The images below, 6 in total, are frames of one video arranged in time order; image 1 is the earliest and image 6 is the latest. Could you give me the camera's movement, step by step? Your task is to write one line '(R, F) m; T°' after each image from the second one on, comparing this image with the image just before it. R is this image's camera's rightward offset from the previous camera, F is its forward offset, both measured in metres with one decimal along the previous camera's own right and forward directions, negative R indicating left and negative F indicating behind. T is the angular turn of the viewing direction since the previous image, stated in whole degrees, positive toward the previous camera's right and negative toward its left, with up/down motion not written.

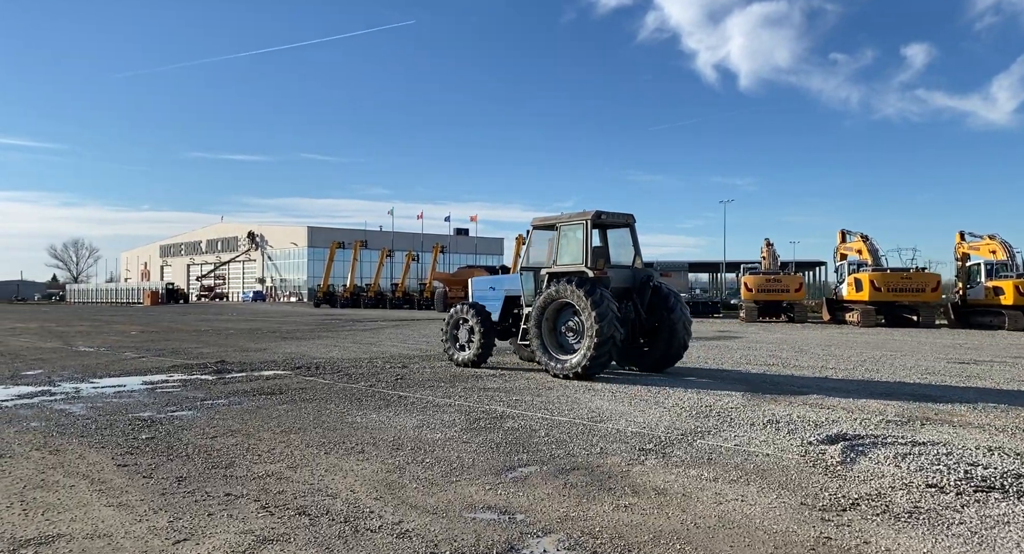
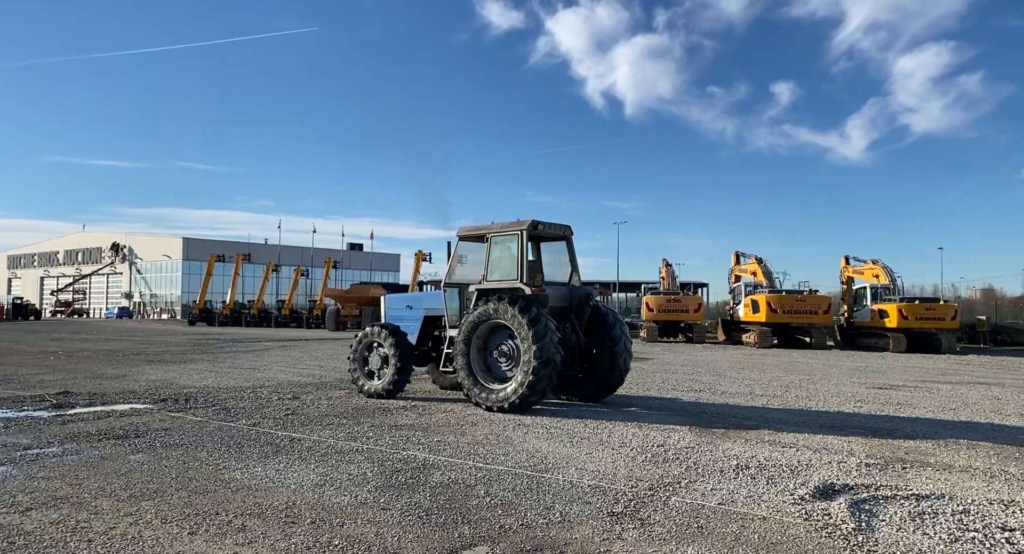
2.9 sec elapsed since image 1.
(-0.3, +1.1) m; +8°
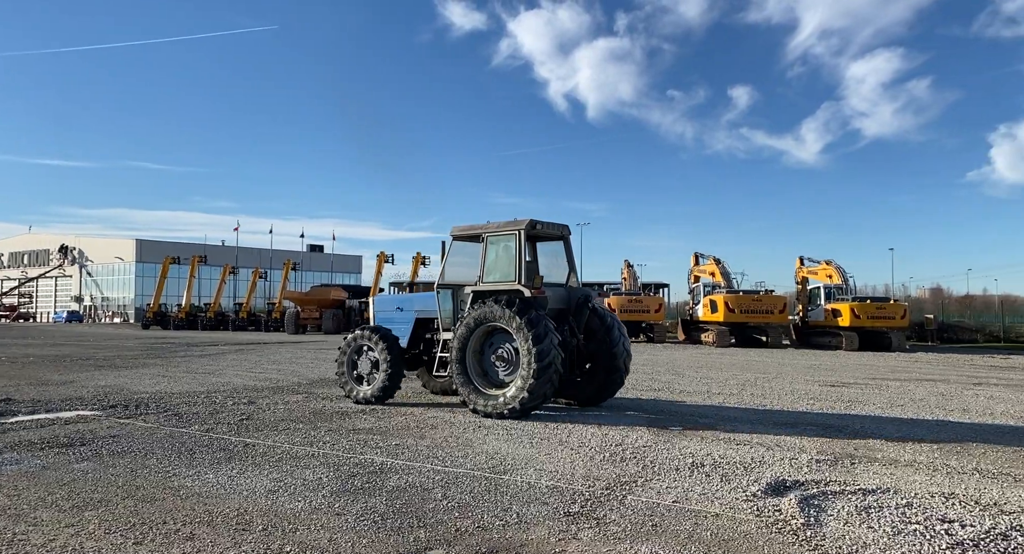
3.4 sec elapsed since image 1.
(0.0, 0.0) m; +3°
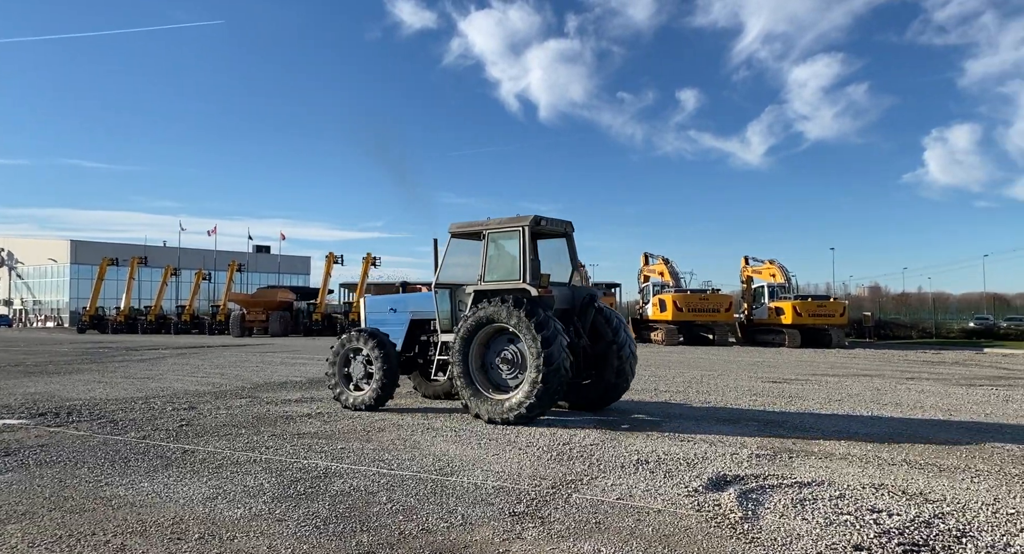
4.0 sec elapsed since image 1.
(0.0, 0.0) m; +4°
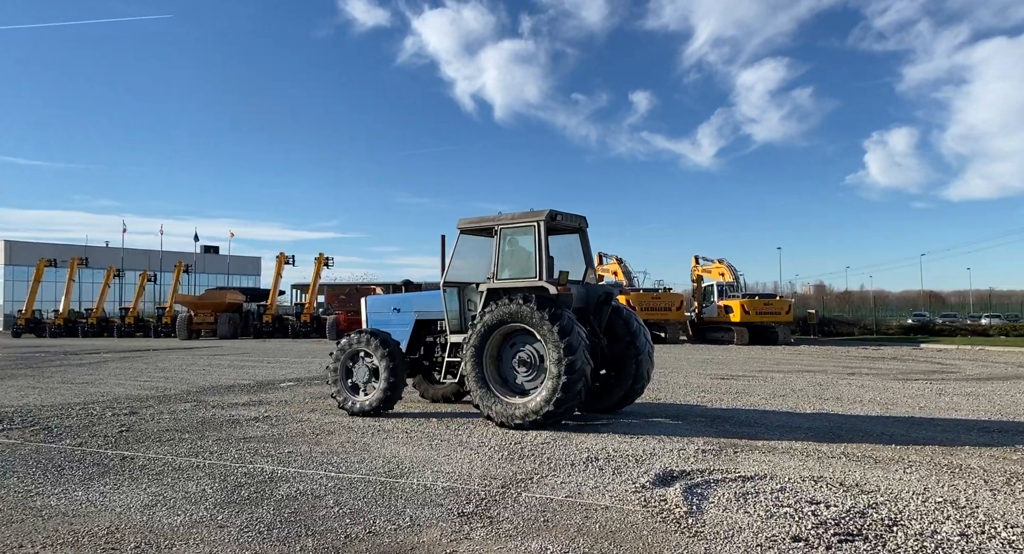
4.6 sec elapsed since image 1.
(0.0, 0.0) m; +3°
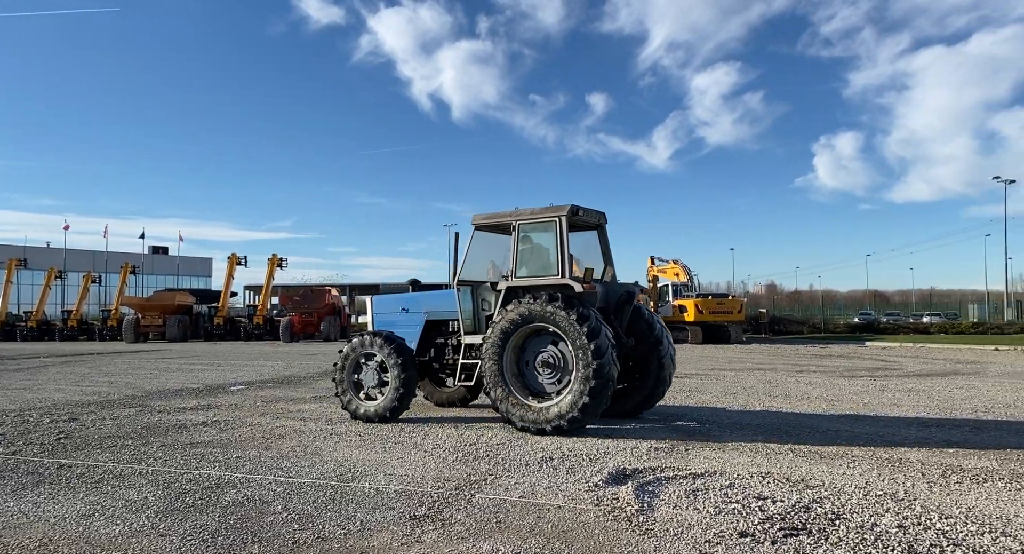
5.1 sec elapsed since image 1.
(0.0, 0.0) m; +3°
